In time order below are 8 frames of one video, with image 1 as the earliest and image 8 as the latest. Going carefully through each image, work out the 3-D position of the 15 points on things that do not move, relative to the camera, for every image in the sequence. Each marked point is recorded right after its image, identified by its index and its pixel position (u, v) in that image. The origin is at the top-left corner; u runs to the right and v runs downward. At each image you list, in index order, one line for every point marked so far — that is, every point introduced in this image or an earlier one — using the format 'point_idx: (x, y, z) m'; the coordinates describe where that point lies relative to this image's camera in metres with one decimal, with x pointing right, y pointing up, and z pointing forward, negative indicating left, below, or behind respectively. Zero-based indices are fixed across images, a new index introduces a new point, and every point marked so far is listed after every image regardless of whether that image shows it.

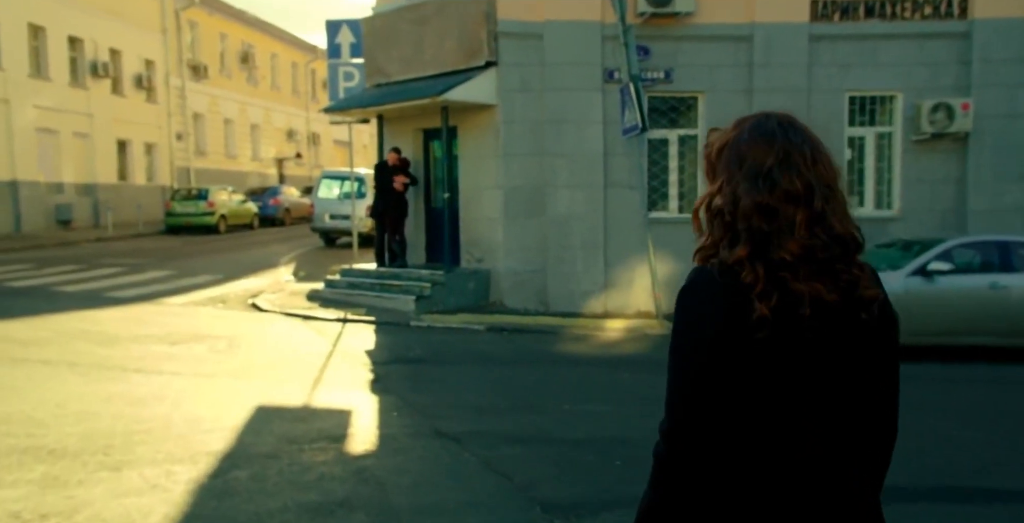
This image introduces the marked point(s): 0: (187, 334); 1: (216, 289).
0: (-3.8, -0.8, +10.5) m
1: (-5.3, -0.5, +16.1) m
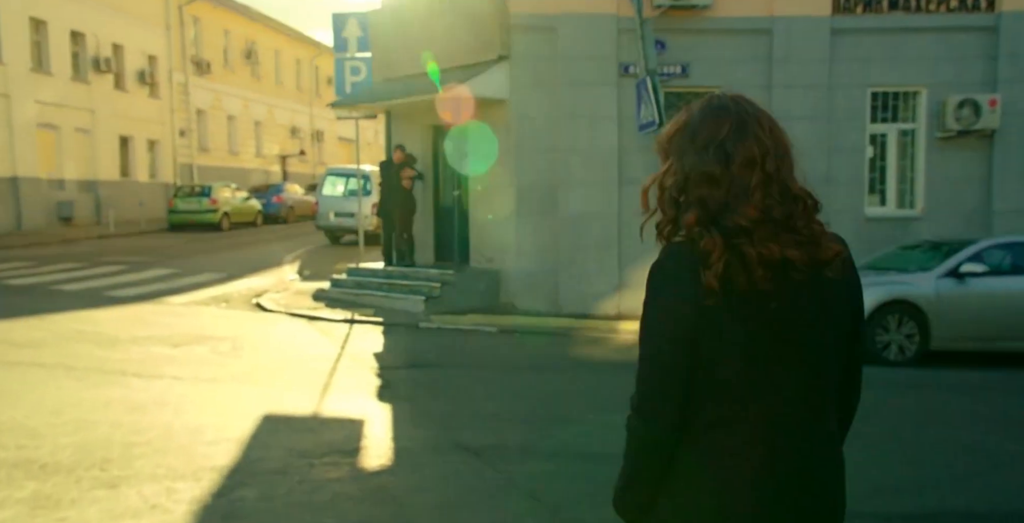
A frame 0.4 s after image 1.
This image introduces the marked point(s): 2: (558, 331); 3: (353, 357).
0: (-3.6, -0.8, +10.1) m
1: (-5.1, -0.5, +15.8) m
2: (+0.6, -0.9, +12.0) m
3: (-1.6, -1.0, +9.0) m
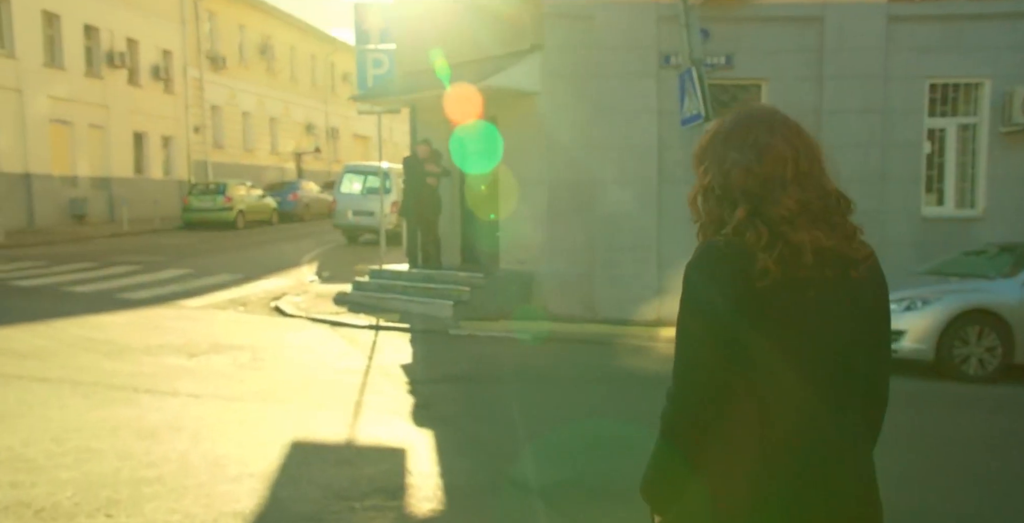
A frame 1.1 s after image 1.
0: (-3.2, -0.9, +9.5) m
1: (-4.6, -0.5, +15.1) m
2: (+1.0, -1.0, +11.2) m
3: (-1.2, -1.0, +8.3) m
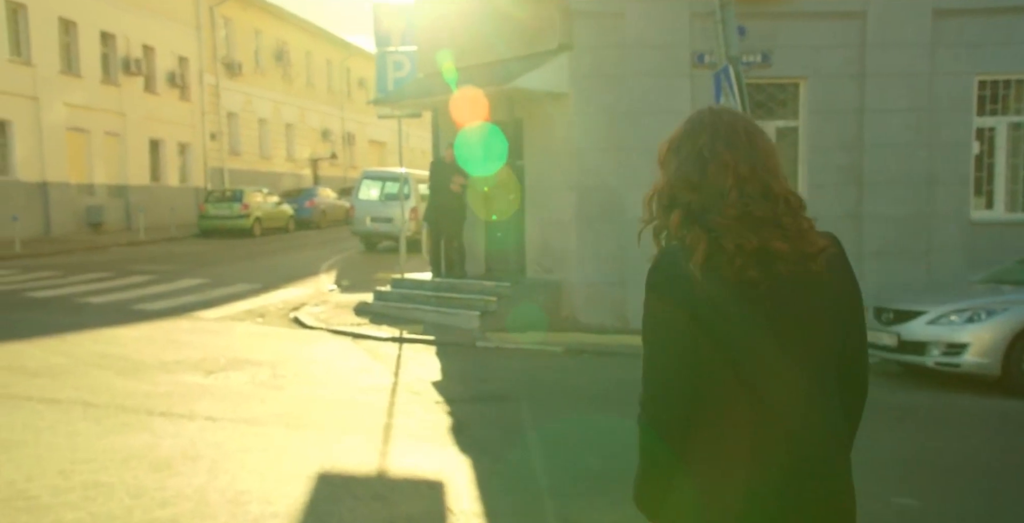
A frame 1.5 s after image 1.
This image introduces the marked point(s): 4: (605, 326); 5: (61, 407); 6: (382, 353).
0: (-2.9, -1.0, +9.0) m
1: (-4.2, -0.6, +14.7) m
2: (+1.4, -1.0, +10.7) m
3: (-0.9, -1.1, +7.8) m
4: (+1.3, -0.9, +12.1) m
5: (-3.3, -1.1, +6.6) m
6: (-1.4, -1.0, +10.0) m
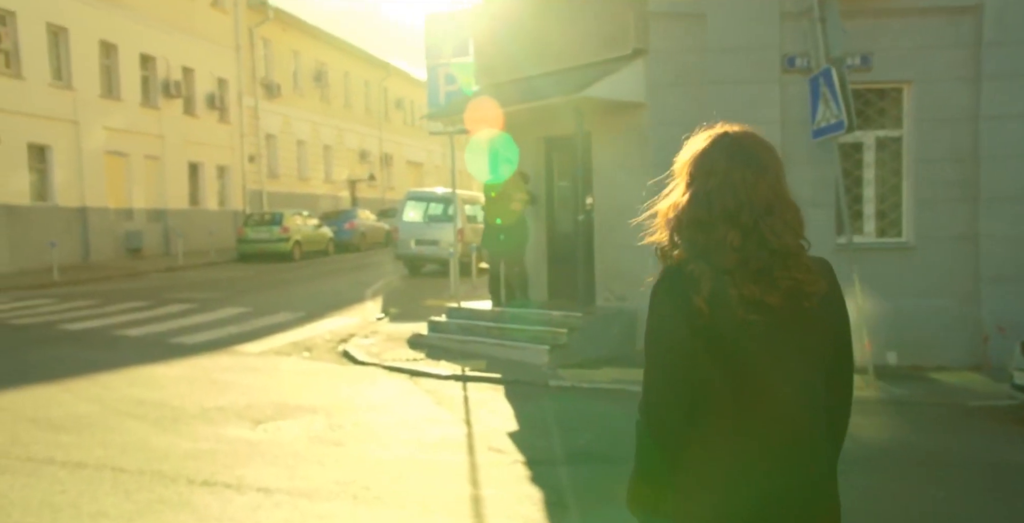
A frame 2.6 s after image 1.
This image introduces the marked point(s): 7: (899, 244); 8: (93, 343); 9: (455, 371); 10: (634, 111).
0: (-2.1, -1.3, +8.0) m
1: (-3.2, -1.1, +13.7) m
2: (+2.2, -1.3, +9.5) m
3: (-0.2, -1.4, +6.7) m
4: (+2.1, -1.2, +10.9) m
5: (-2.6, -1.3, +5.6) m
6: (-0.7, -1.3, +9.0) m
7: (+4.4, +0.2, +10.4) m
8: (-5.7, -1.1, +12.4) m
9: (-0.7, -1.2, +10.4) m
10: (+1.5, +1.8, +11.1) m
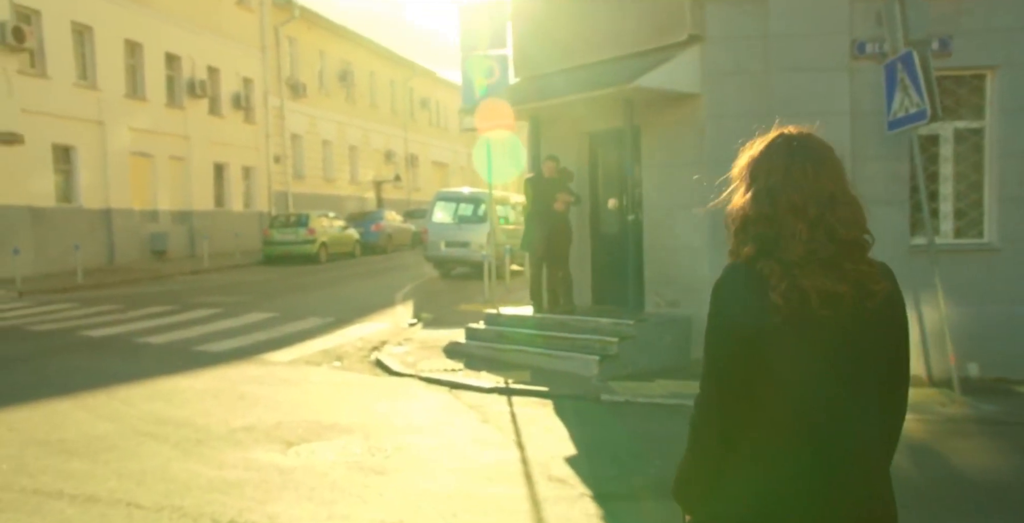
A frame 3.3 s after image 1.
0: (-1.7, -1.3, +7.3) m
1: (-2.6, -1.1, +13.0) m
2: (+2.7, -1.4, +8.7) m
3: (+0.3, -1.4, +6.0) m
4: (+2.6, -1.2, +10.1) m
5: (-2.2, -1.3, +4.9) m
6: (-0.2, -1.4, +8.2) m
7: (+4.9, +0.2, +9.5) m
8: (-5.1, -1.2, +11.7) m
9: (-0.2, -1.3, +9.7) m
10: (+2.0, +1.8, +10.3) m
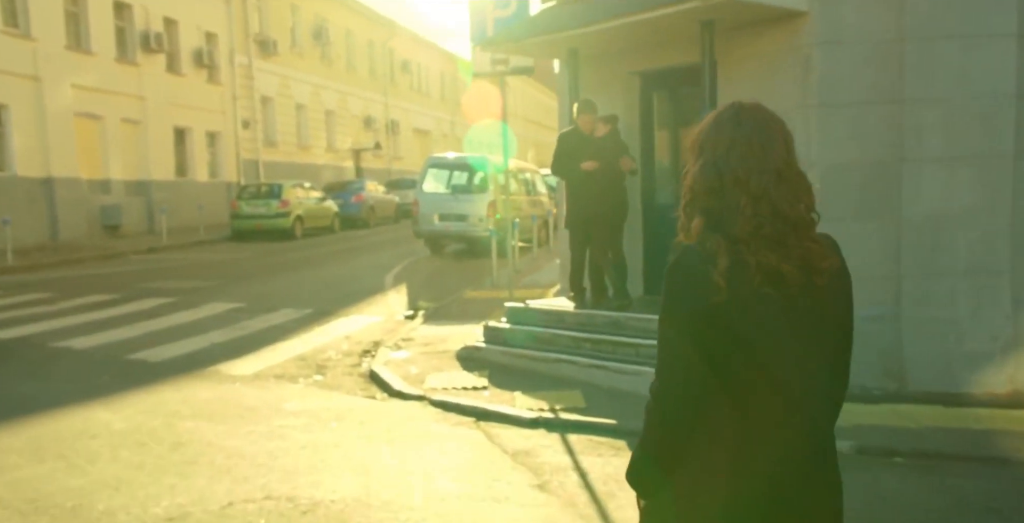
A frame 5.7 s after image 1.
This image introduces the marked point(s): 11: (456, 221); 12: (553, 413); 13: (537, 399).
0: (-1.2, -1.3, +4.6) m
1: (-2.3, -0.9, +10.3) m
2: (+3.1, -1.2, +6.1) m
3: (+0.7, -1.4, +3.3) m
4: (+3.0, -1.1, +7.5) m
5: (-1.7, -1.4, +2.2) m
6: (+0.2, -1.3, +5.5) m
7: (+5.3, +0.3, +6.9) m
8: (-4.8, -1.0, +8.9) m
9: (+0.2, -1.1, +7.0) m
10: (+2.3, +2.0, +7.6) m
11: (-1.1, +0.8, +18.6) m
12: (+0.3, -1.1, +6.9) m
13: (+0.2, -1.1, +7.4) m
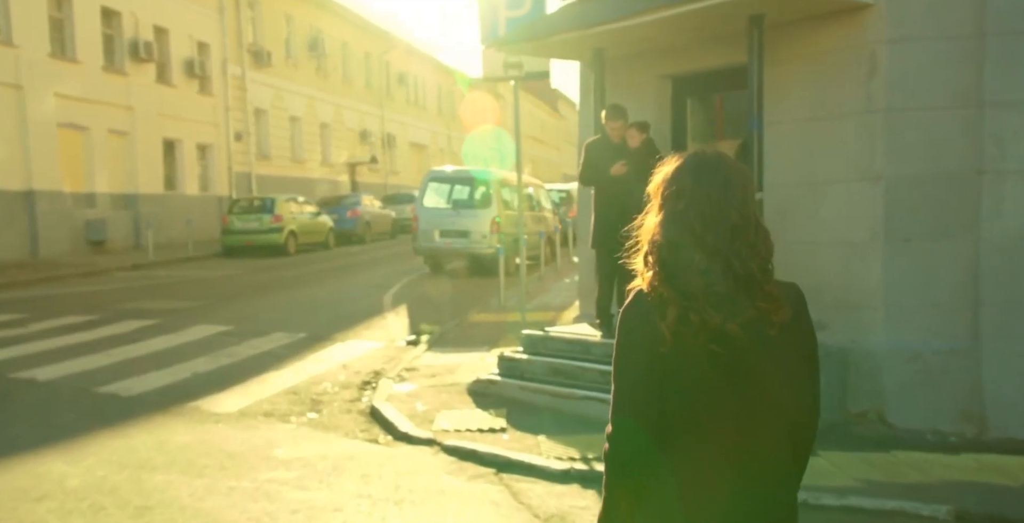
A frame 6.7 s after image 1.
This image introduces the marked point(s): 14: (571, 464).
0: (-1.0, -1.4, +3.6) m
1: (-2.2, -1.1, +9.3) m
2: (+3.3, -1.4, +5.2) m
3: (+0.9, -1.5, +2.3) m
4: (+3.2, -1.3, +6.5) m
5: (-1.5, -1.4, +1.2) m
6: (+0.4, -1.4, +4.6) m
7: (+5.5, +0.1, +6.0) m
8: (-4.7, -1.2, +7.9) m
9: (+0.4, -1.3, +6.0) m
10: (+2.5, +1.8, +6.7) m
11: (-1.0, +0.5, +17.6) m
12: (+0.5, -1.3, +5.9) m
13: (+0.4, -1.3, +6.4) m
14: (+0.4, -1.3, +6.0) m
